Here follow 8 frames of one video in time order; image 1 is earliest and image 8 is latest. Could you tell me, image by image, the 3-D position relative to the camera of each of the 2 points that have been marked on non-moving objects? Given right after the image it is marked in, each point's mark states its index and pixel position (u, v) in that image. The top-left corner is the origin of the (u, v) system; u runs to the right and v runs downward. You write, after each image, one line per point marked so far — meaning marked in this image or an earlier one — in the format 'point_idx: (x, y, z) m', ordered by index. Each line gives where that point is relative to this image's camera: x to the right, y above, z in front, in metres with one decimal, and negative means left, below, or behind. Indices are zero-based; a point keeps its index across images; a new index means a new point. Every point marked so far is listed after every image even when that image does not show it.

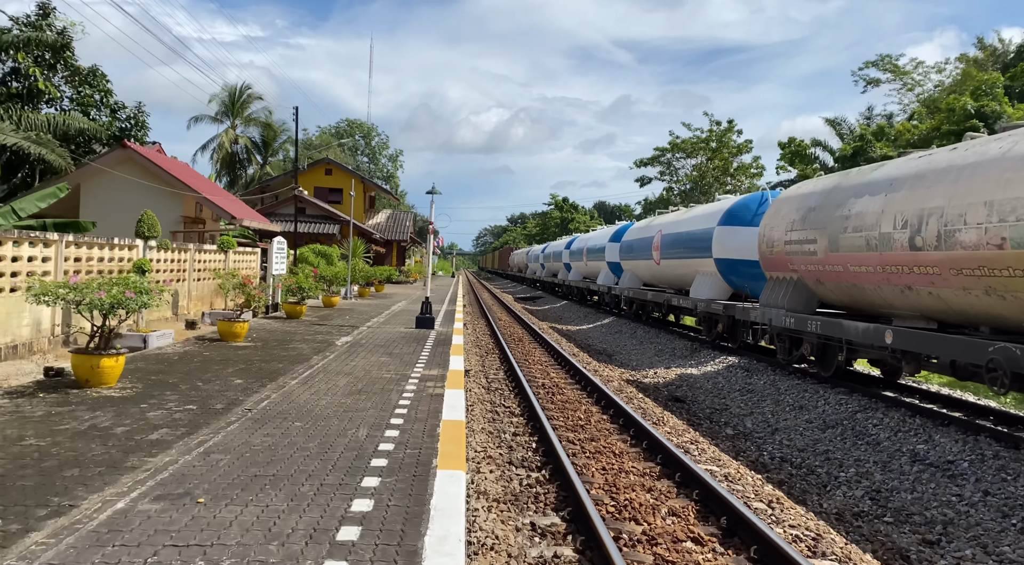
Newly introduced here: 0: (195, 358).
0: (-3.9, -0.9, +8.5) m
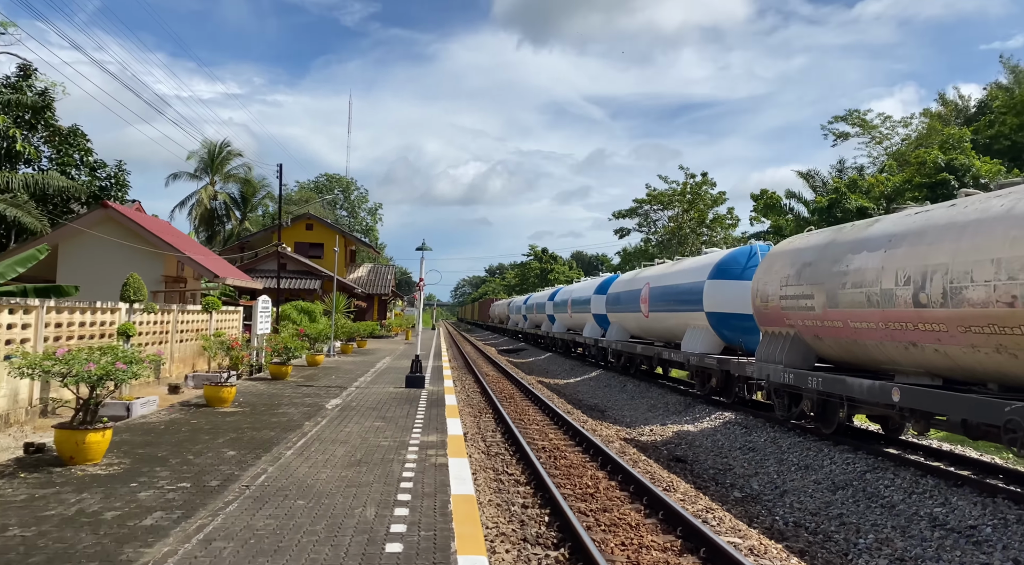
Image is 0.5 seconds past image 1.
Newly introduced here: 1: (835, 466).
0: (-3.9, -1.7, +8.1) m
1: (+4.1, -2.3, +8.7) m
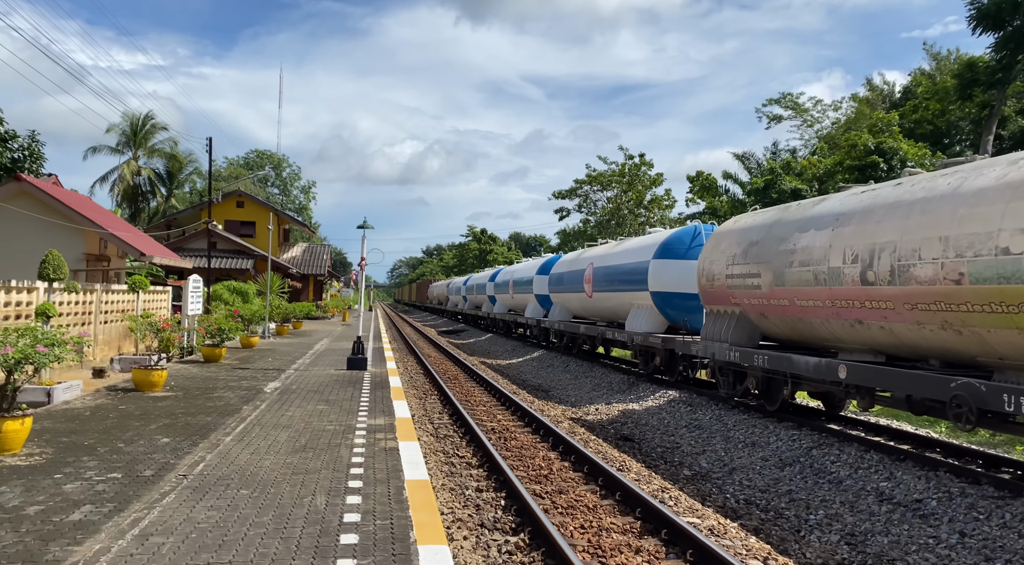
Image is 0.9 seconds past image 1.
0: (-4.4, -1.4, +7.6) m
1: (+3.5, -2.1, +8.9) m
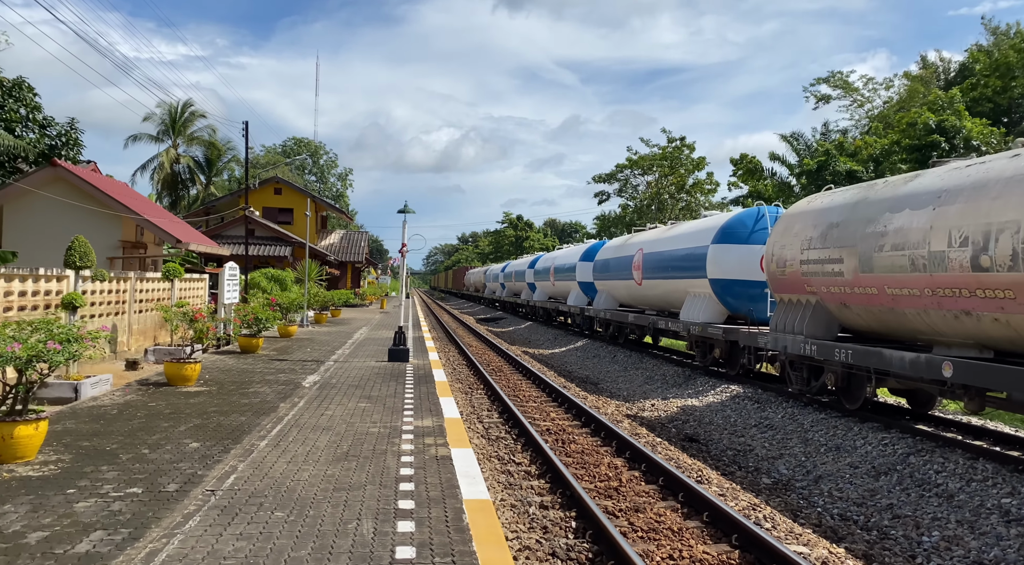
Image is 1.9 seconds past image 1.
0: (-3.8, -1.3, +7.0) m
1: (+4.1, -1.9, +7.9) m
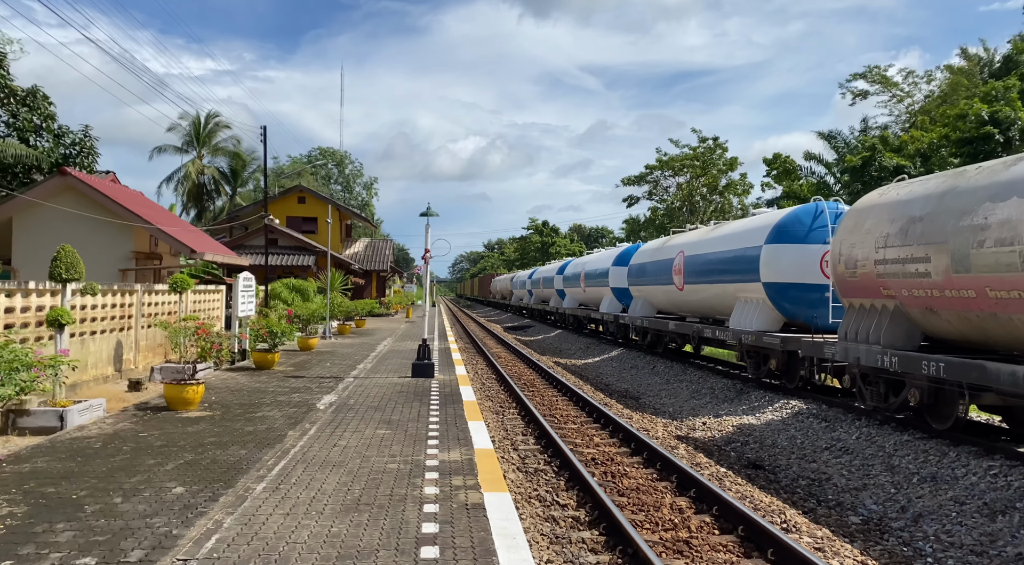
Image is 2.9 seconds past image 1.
0: (-3.4, -1.4, +6.1) m
1: (+4.5, -1.9, +6.7) m
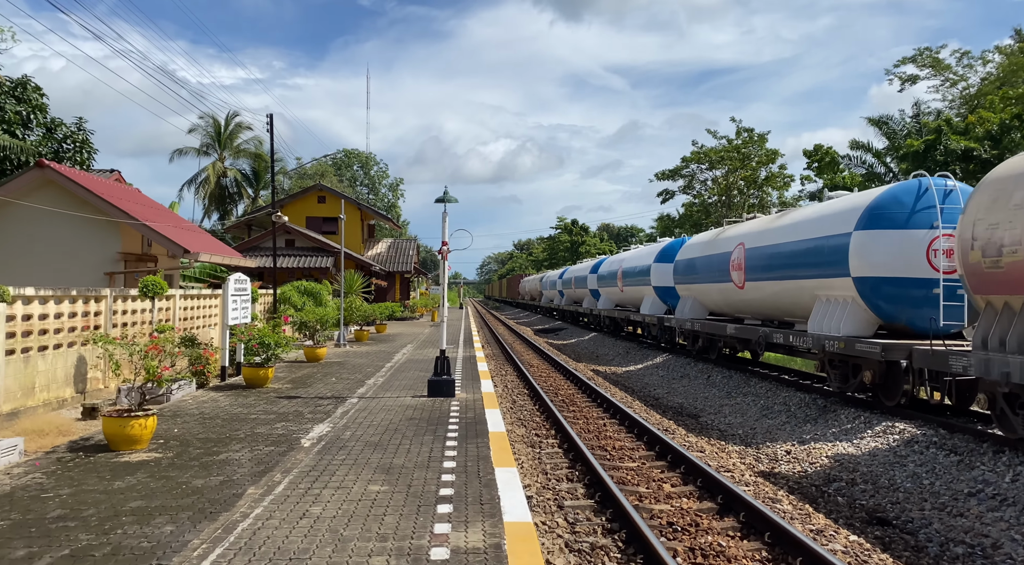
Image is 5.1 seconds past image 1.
0: (-3.2, -1.5, +4.3) m
1: (+4.8, -1.8, +4.6) m
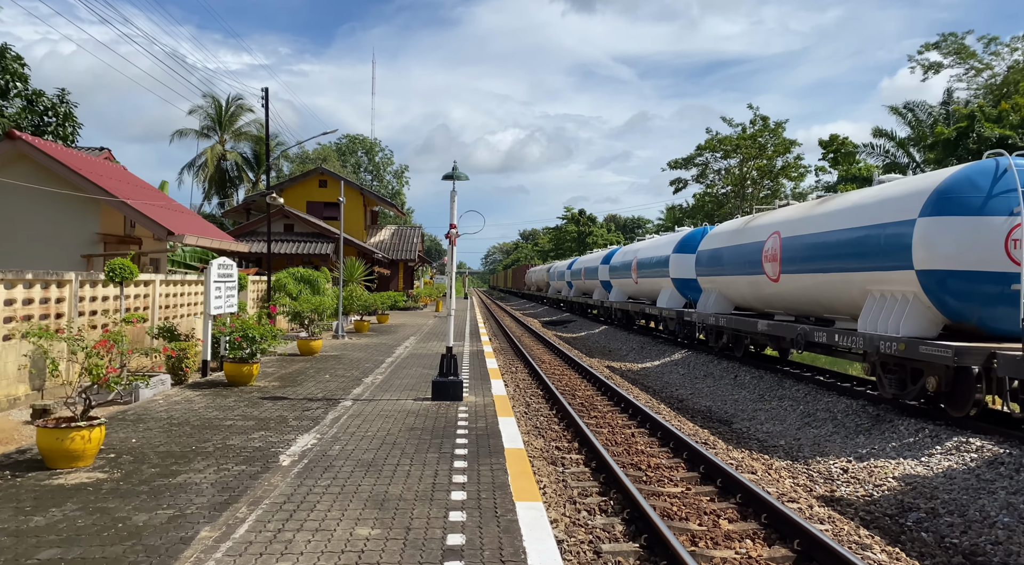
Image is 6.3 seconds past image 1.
0: (-3.0, -1.4, +3.2) m
1: (+5.0, -1.8, +3.5) m
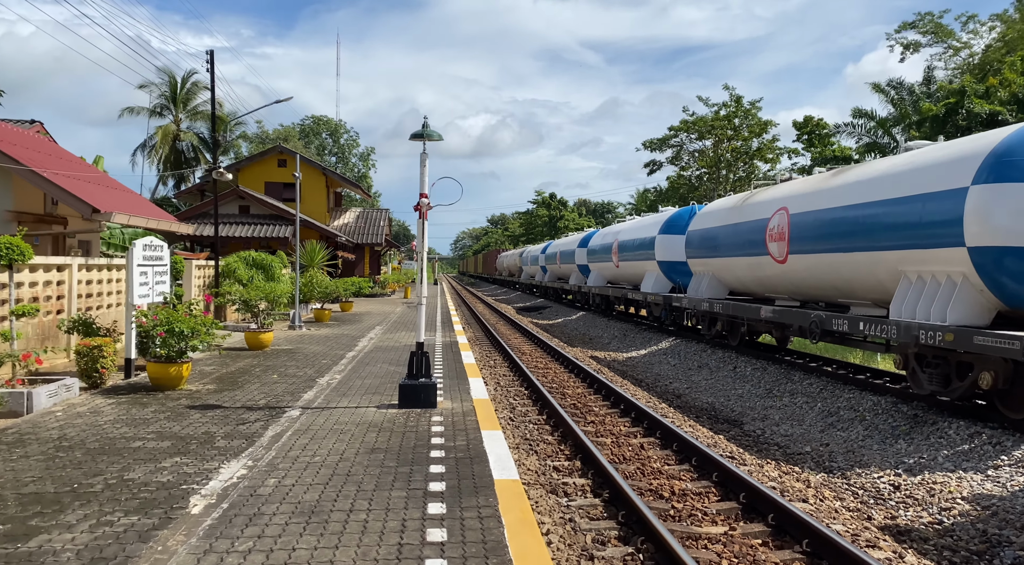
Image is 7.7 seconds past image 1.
0: (-2.9, -1.3, +1.7) m
1: (+5.0, -1.7, +2.3) m
